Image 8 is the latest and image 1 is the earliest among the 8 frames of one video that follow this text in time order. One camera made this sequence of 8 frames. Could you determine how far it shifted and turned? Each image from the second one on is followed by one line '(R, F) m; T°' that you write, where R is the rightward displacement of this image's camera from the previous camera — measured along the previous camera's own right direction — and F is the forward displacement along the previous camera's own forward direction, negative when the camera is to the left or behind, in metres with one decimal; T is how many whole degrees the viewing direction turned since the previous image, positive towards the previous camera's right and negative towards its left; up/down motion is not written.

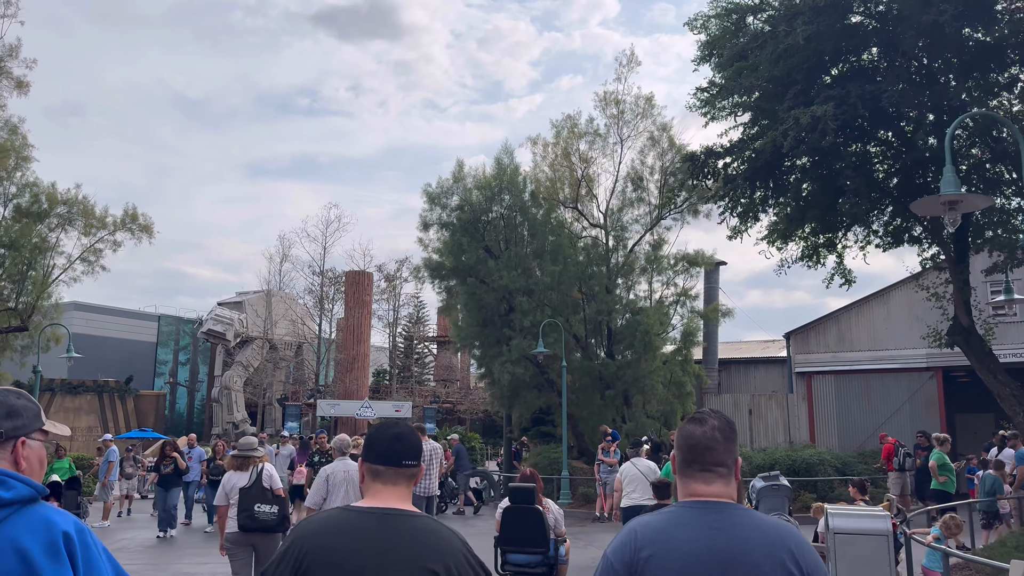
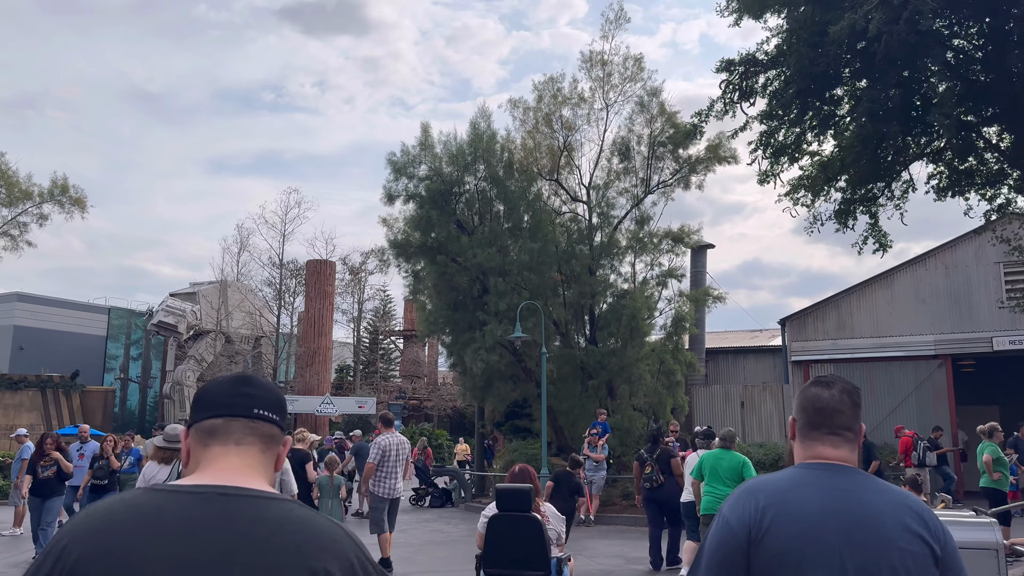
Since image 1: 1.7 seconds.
(-0.2, +2.1) m; +2°
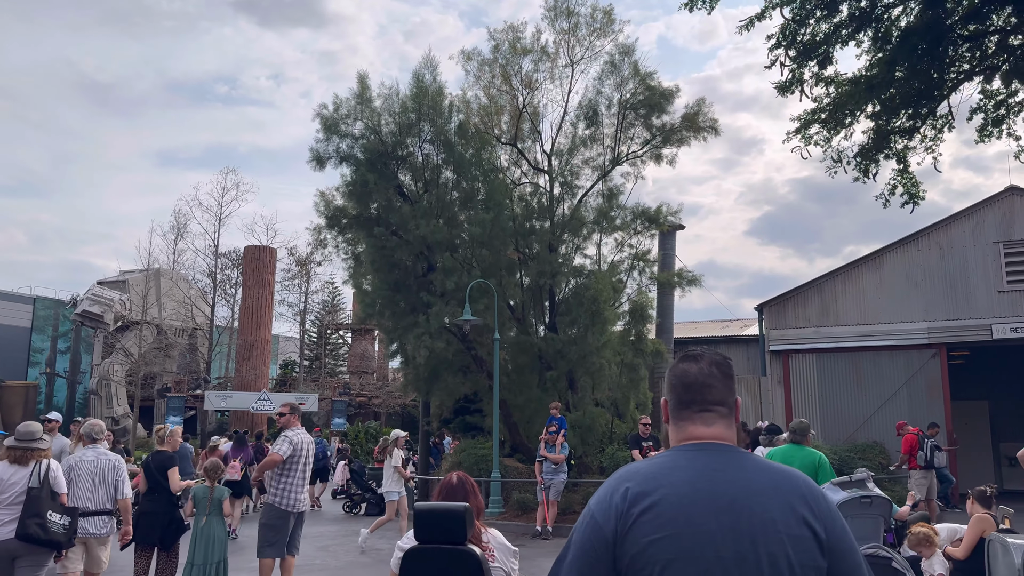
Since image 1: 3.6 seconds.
(+0.2, +2.5) m; +3°
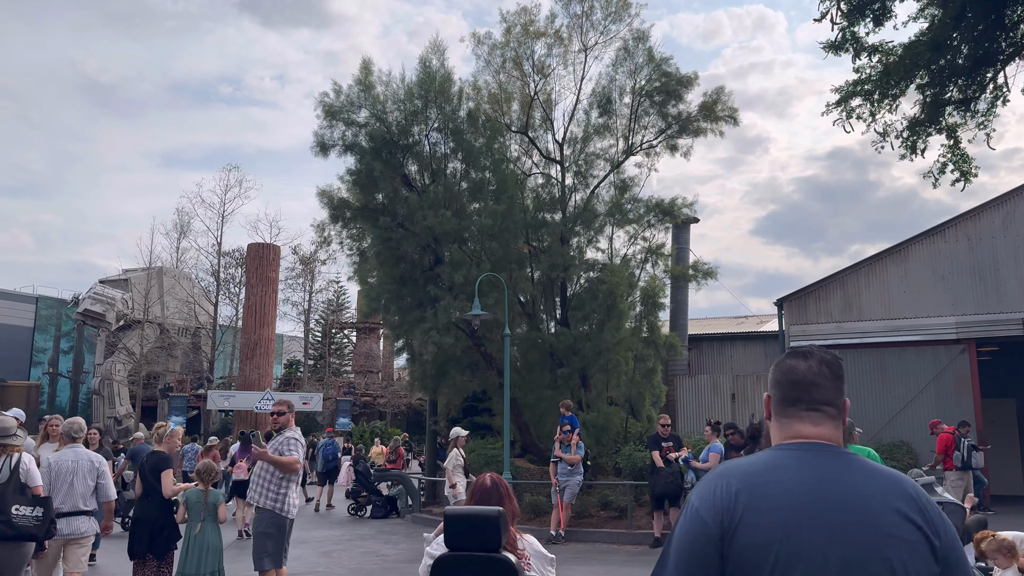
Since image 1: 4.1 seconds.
(-0.1, +0.7) m; 0°
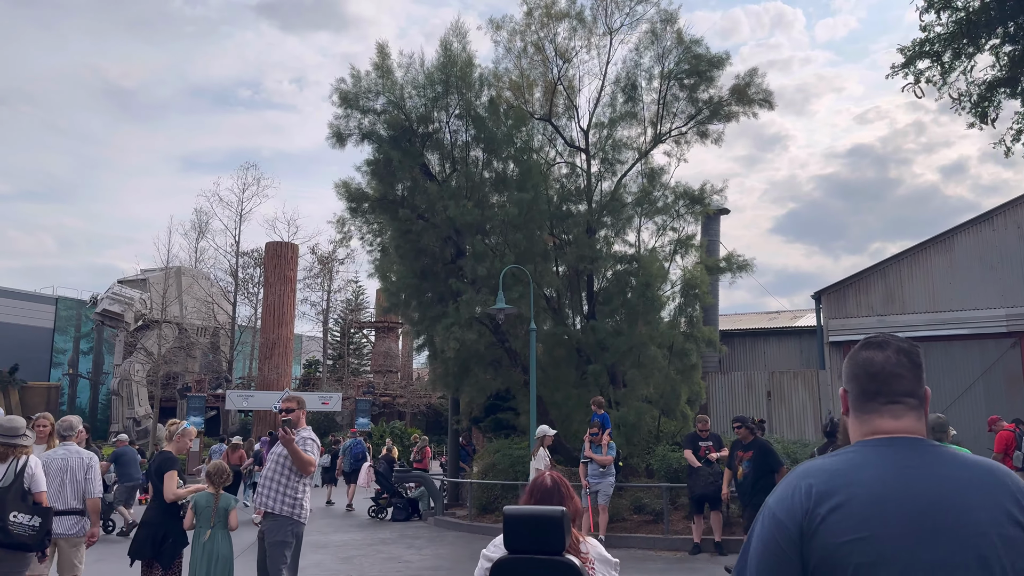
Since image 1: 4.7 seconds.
(-0.2, +0.7) m; -1°
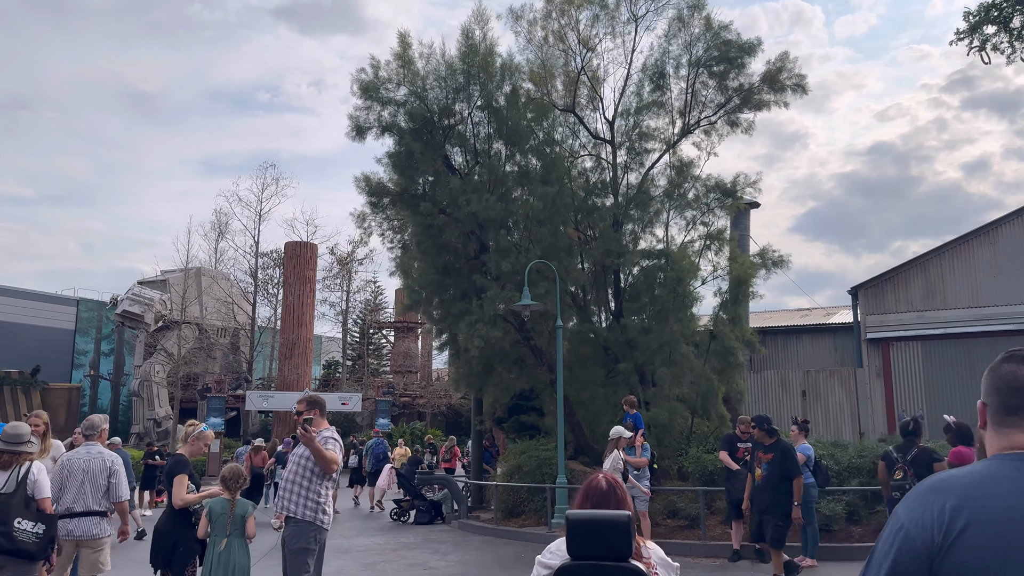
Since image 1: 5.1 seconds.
(-0.2, +0.5) m; -1°
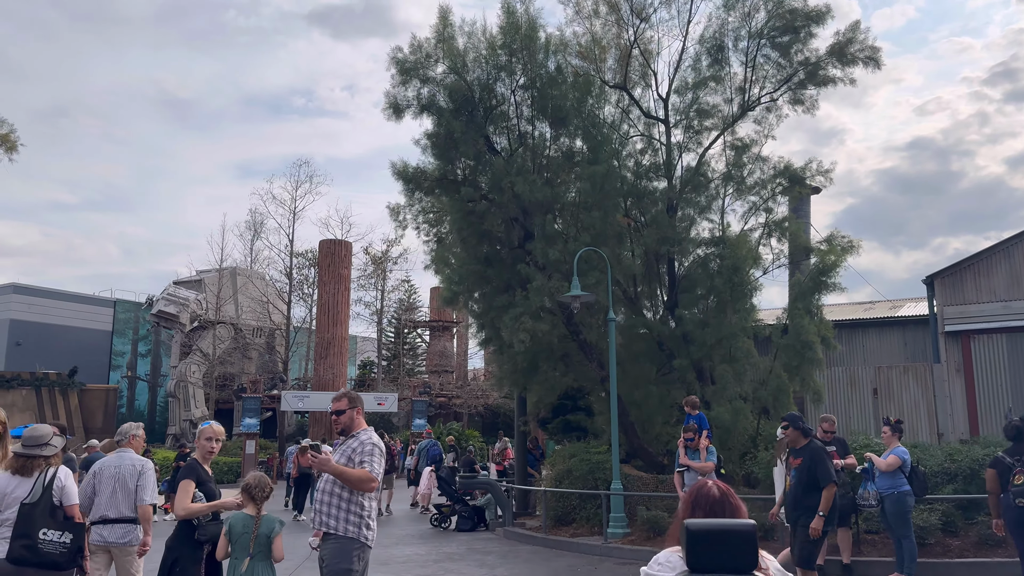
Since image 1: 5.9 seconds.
(-0.3, +1.1) m; -2°
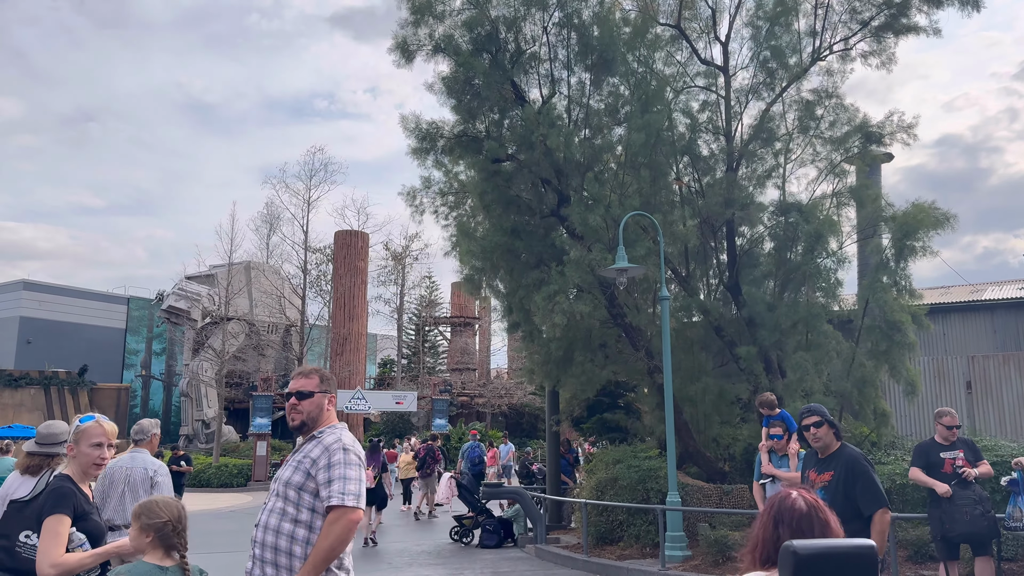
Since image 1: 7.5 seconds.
(-0.2, +2.3) m; -2°
